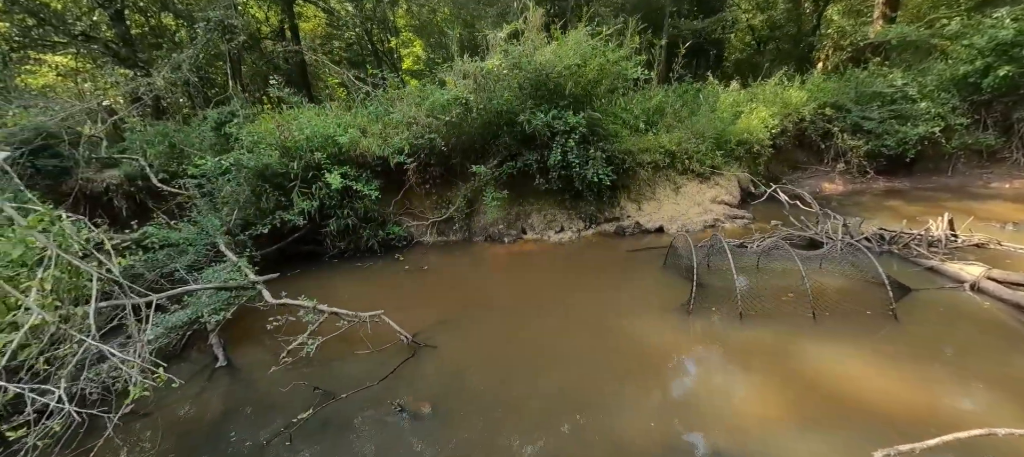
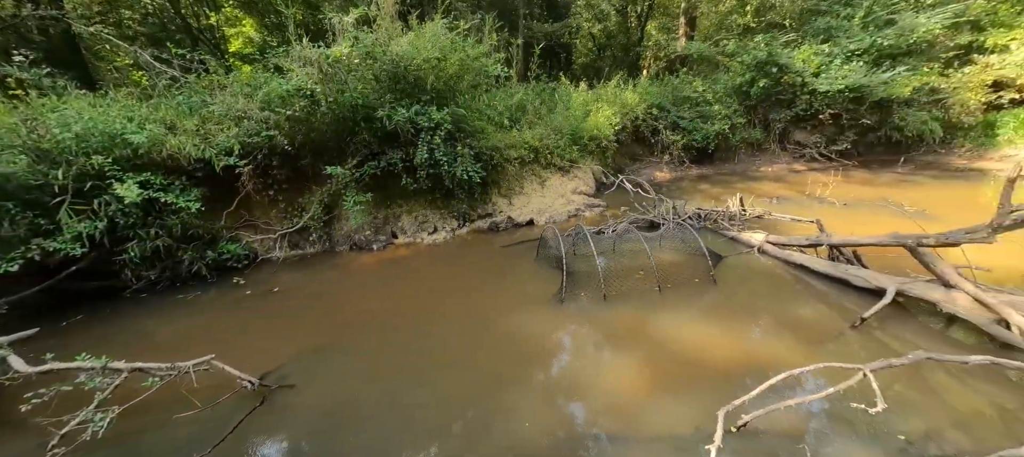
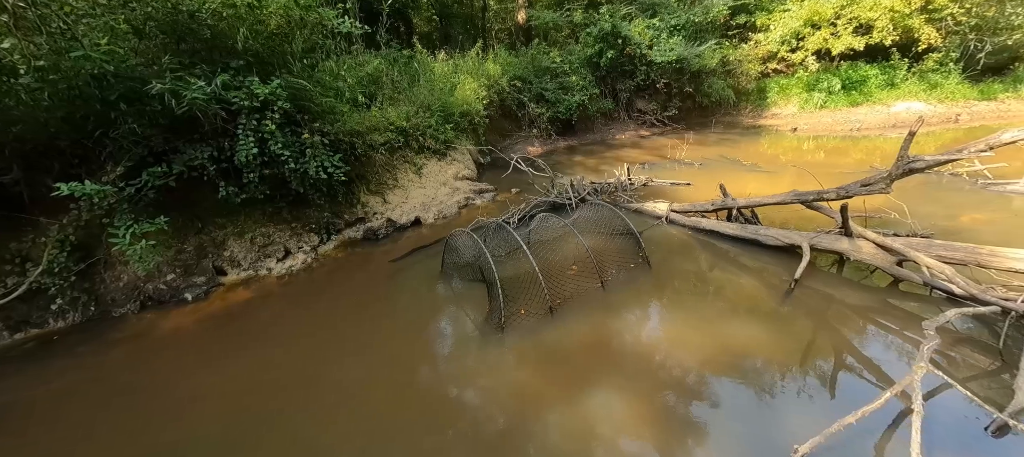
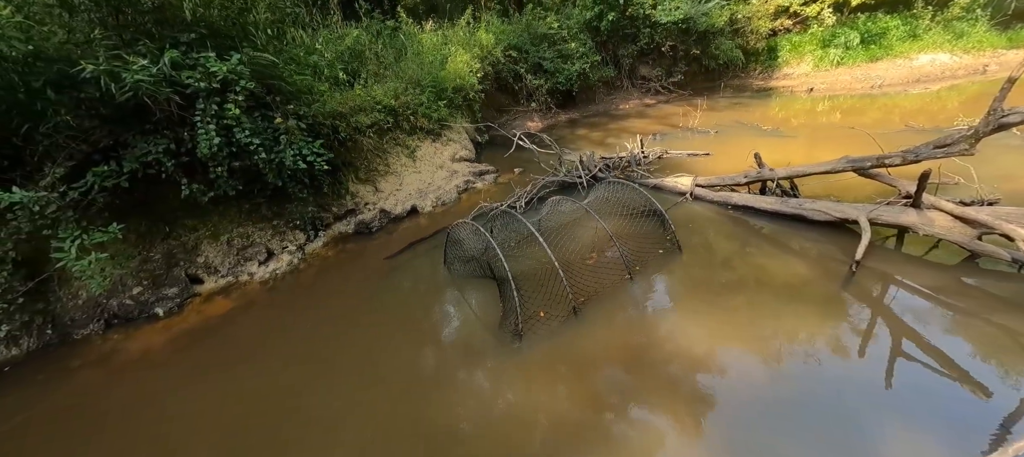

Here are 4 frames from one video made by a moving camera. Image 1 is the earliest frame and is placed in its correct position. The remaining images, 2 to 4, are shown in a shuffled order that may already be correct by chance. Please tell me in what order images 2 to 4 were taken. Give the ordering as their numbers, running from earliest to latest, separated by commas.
2, 3, 4
